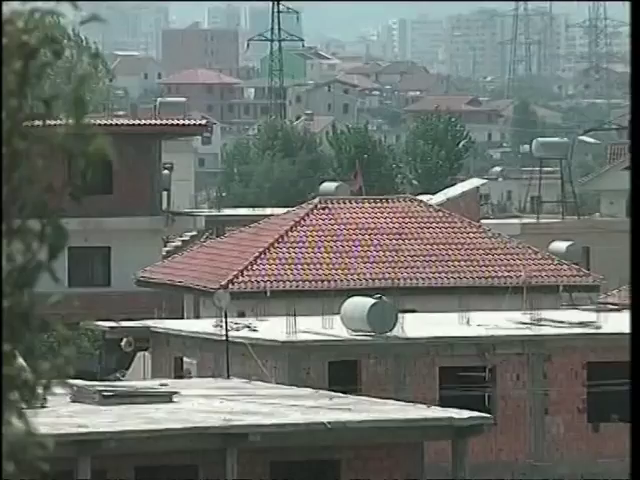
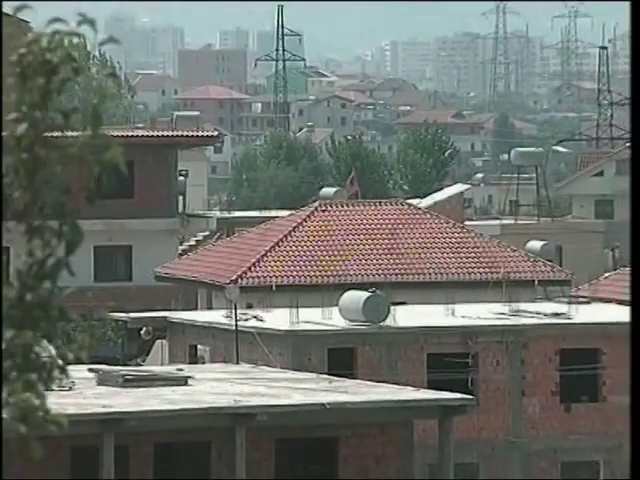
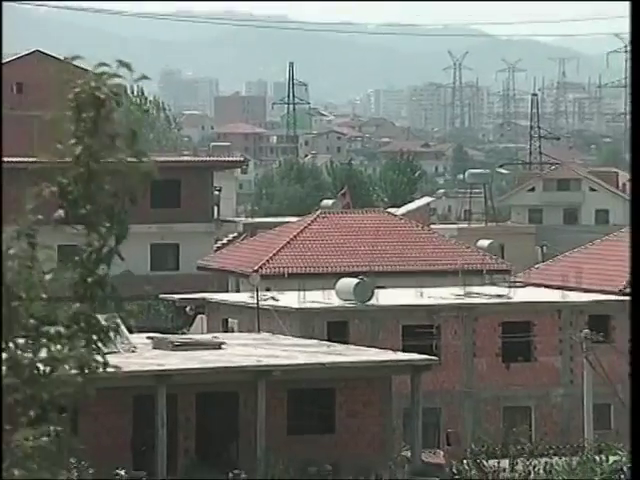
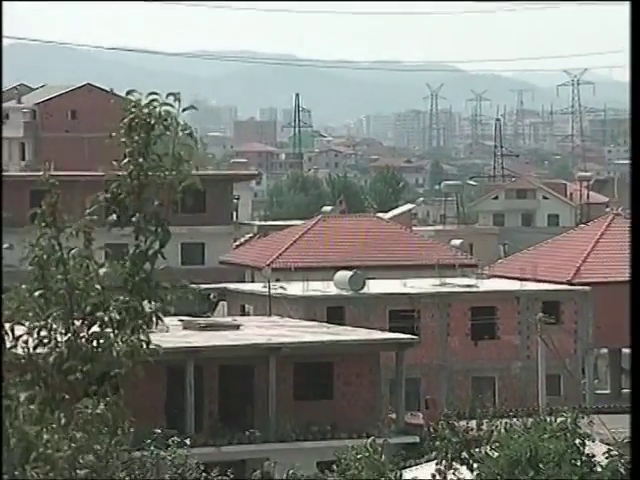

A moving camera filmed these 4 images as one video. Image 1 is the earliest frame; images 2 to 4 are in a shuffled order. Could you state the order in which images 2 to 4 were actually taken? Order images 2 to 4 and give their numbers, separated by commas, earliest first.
2, 3, 4
